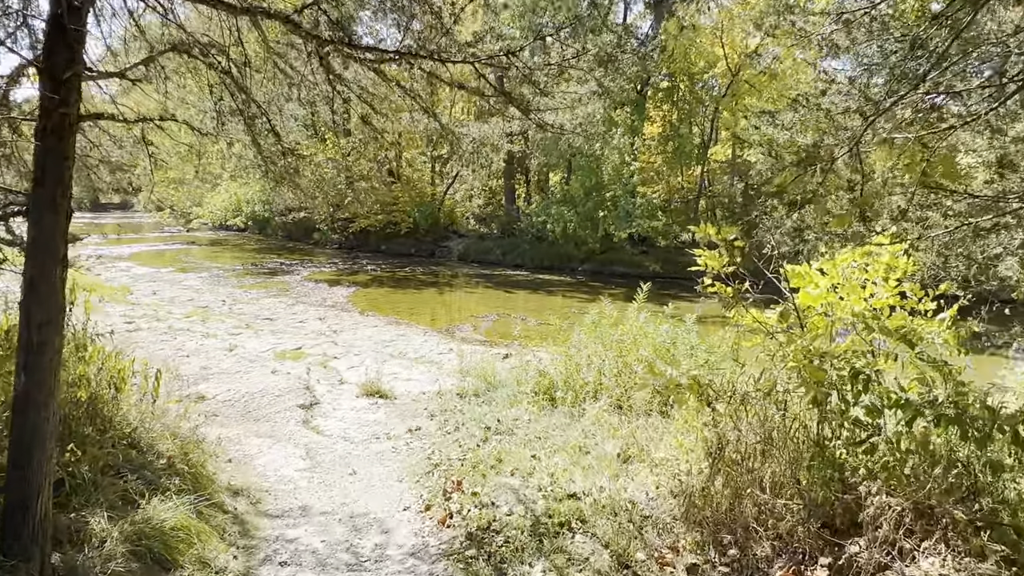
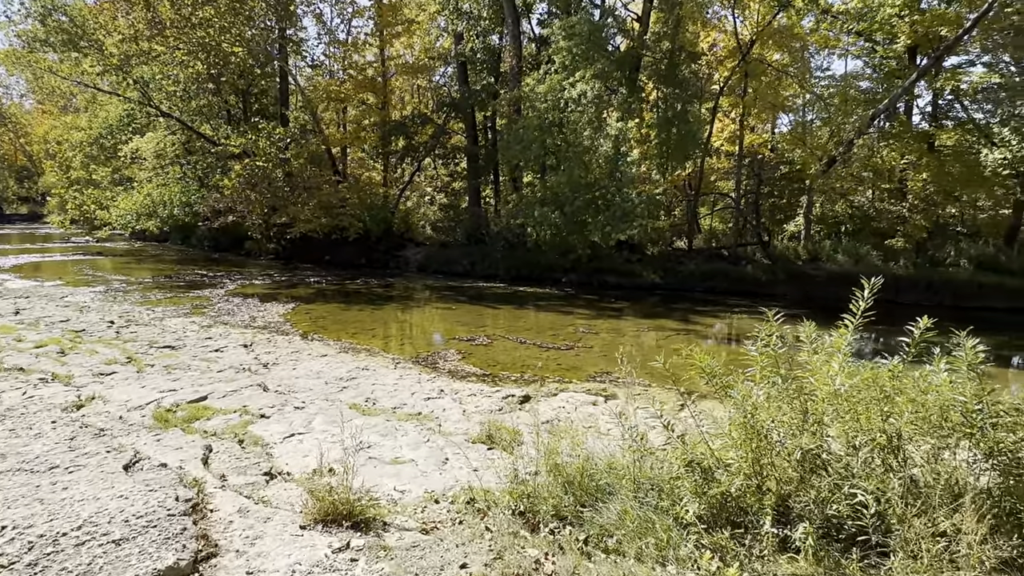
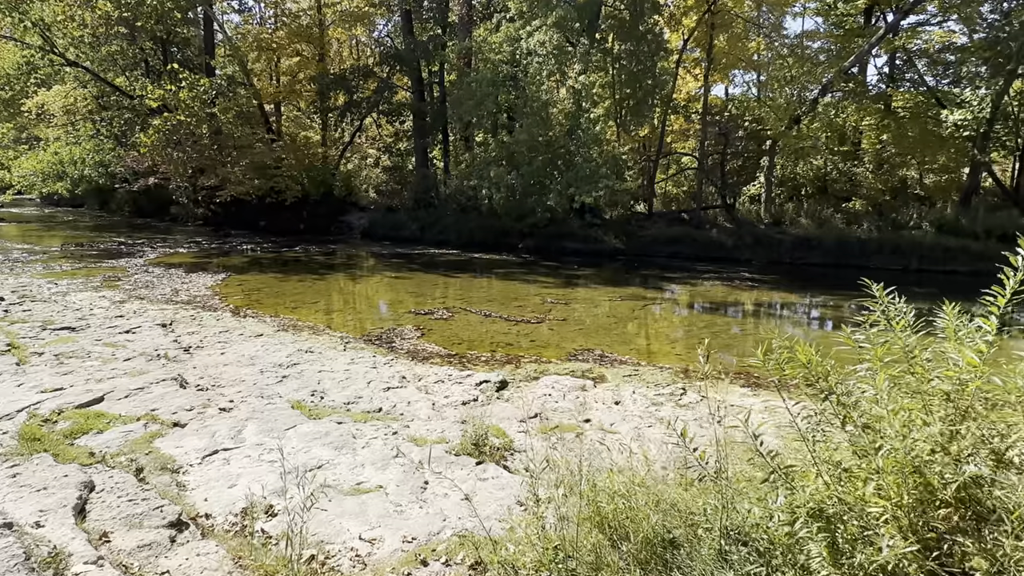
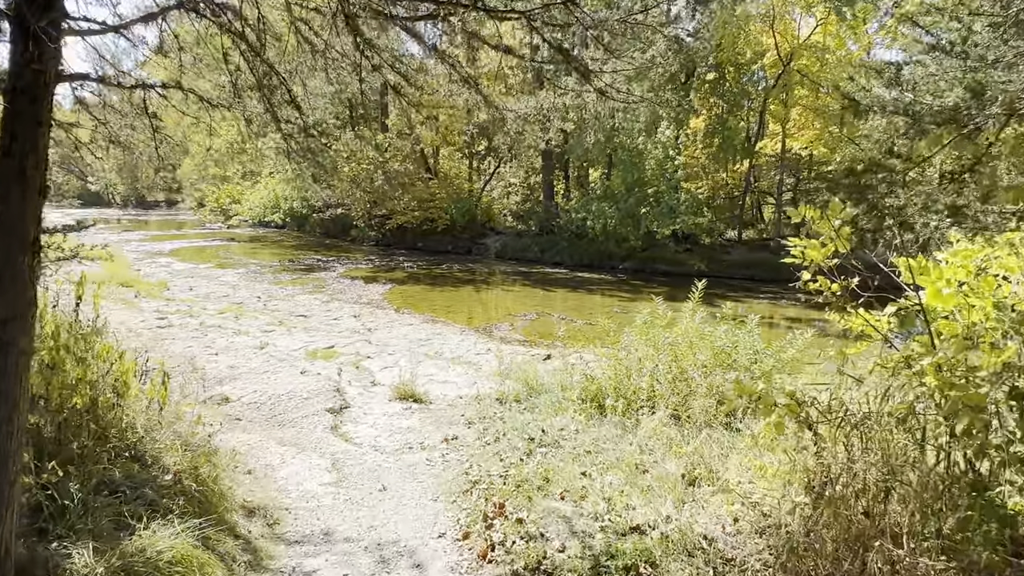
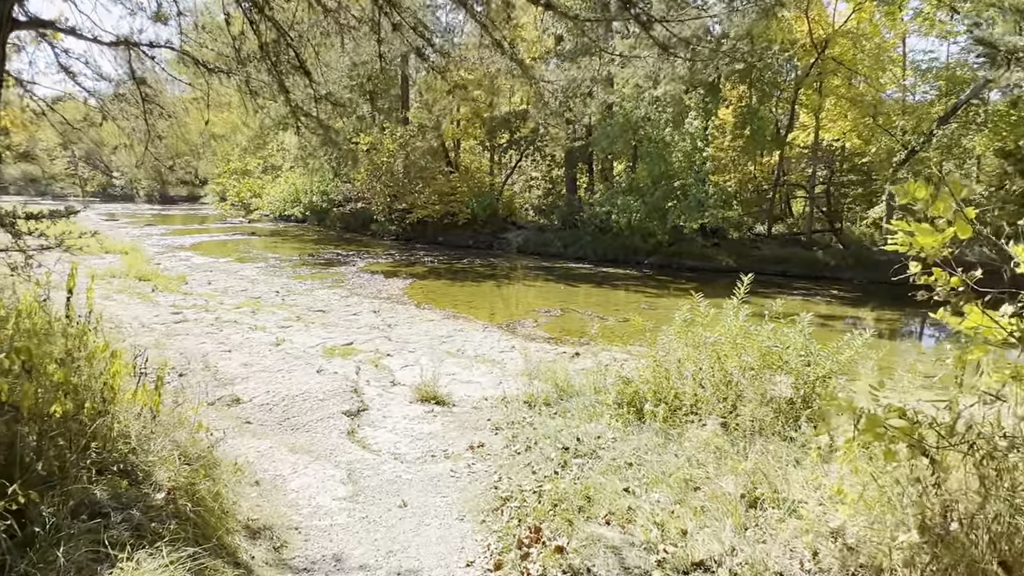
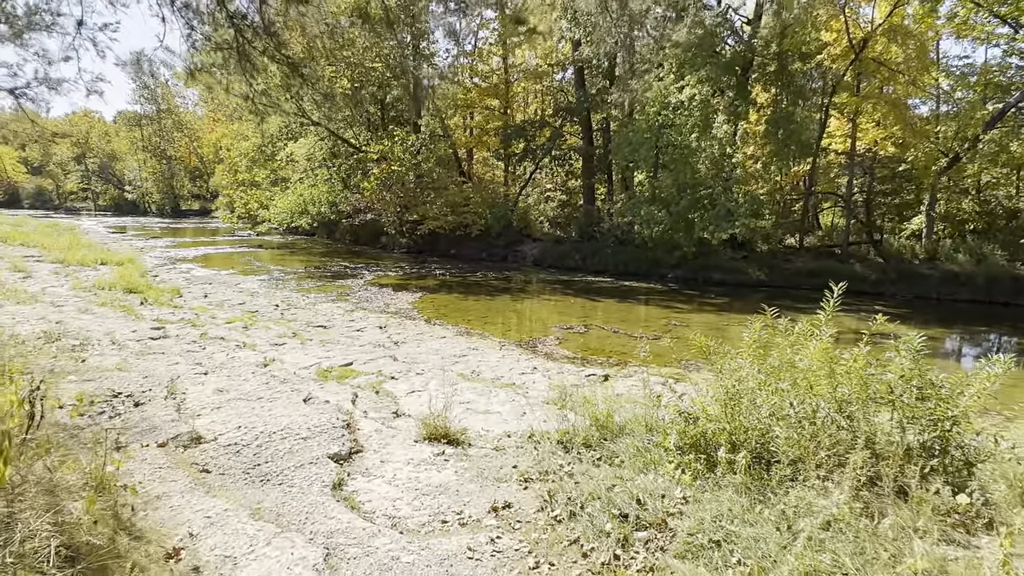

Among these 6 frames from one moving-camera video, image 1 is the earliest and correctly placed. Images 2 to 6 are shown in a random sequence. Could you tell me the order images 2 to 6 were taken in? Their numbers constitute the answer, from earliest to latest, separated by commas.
4, 5, 6, 2, 3
